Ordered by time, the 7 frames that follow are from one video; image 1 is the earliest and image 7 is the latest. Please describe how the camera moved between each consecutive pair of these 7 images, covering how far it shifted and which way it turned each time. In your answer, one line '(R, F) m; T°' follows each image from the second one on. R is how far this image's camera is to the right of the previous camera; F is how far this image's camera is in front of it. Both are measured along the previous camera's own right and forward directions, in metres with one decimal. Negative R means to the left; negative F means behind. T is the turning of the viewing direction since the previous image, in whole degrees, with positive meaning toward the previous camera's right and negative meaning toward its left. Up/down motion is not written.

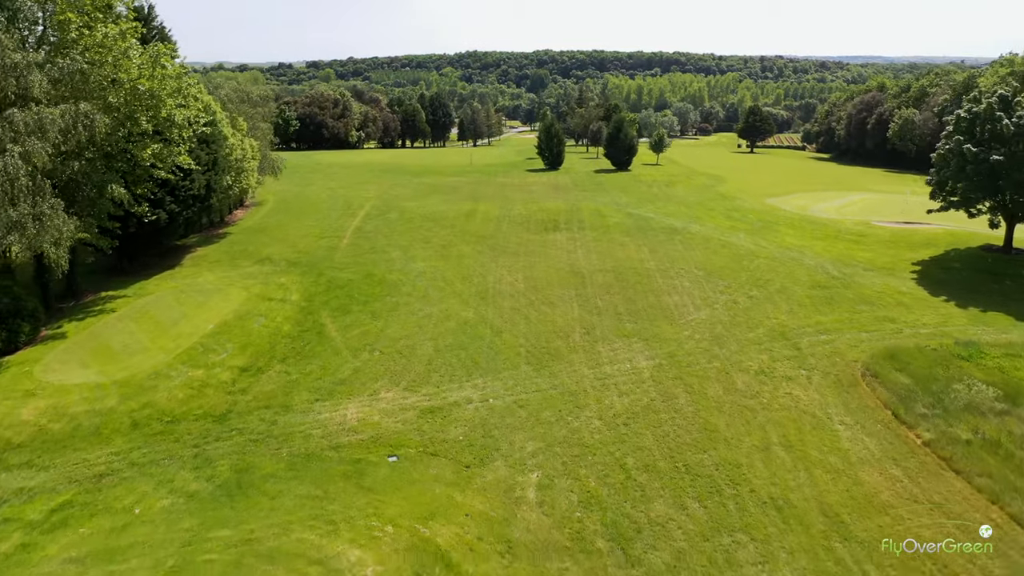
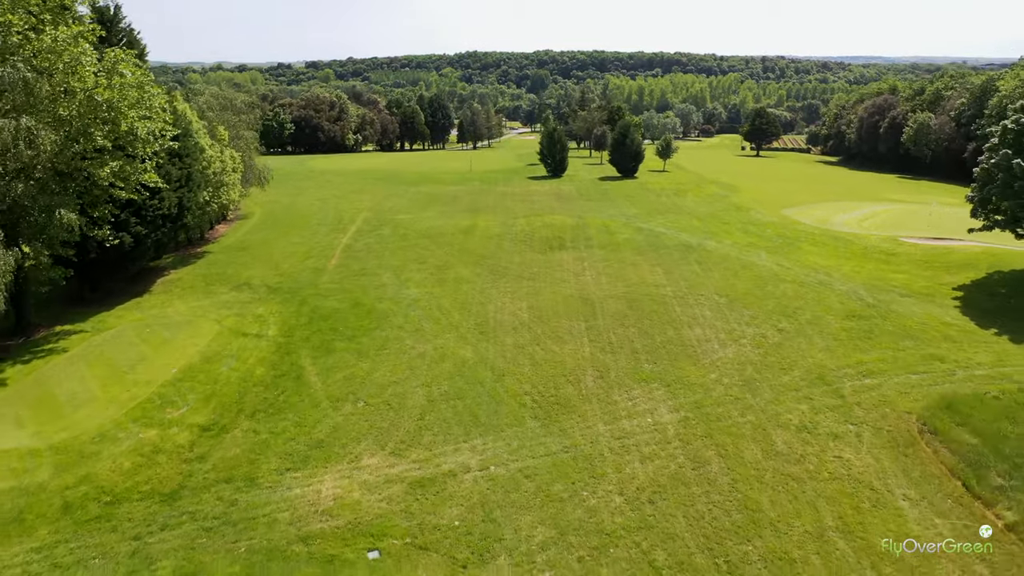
(-0.1, +2.6) m; 0°
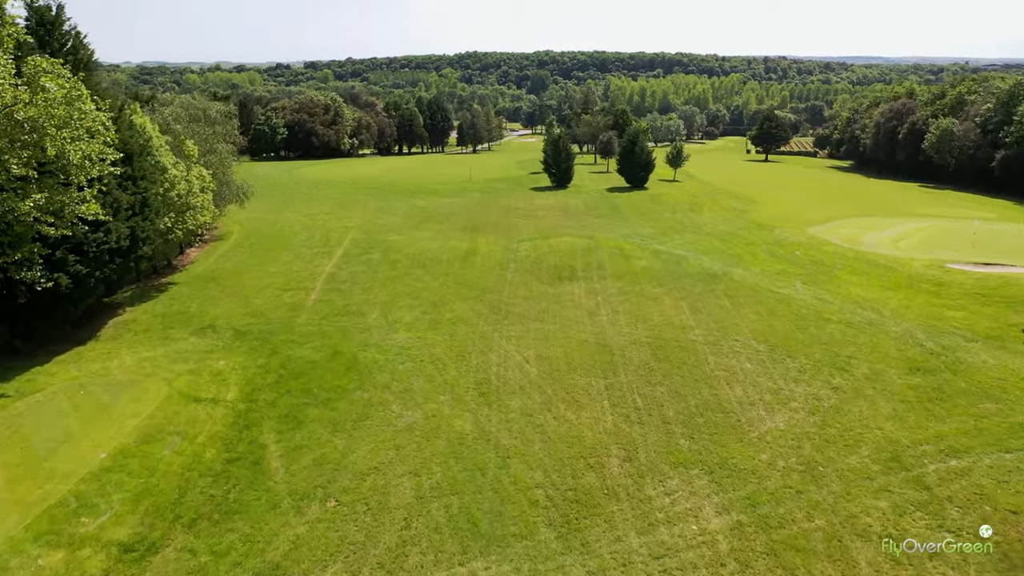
(-0.2, +3.6) m; 0°
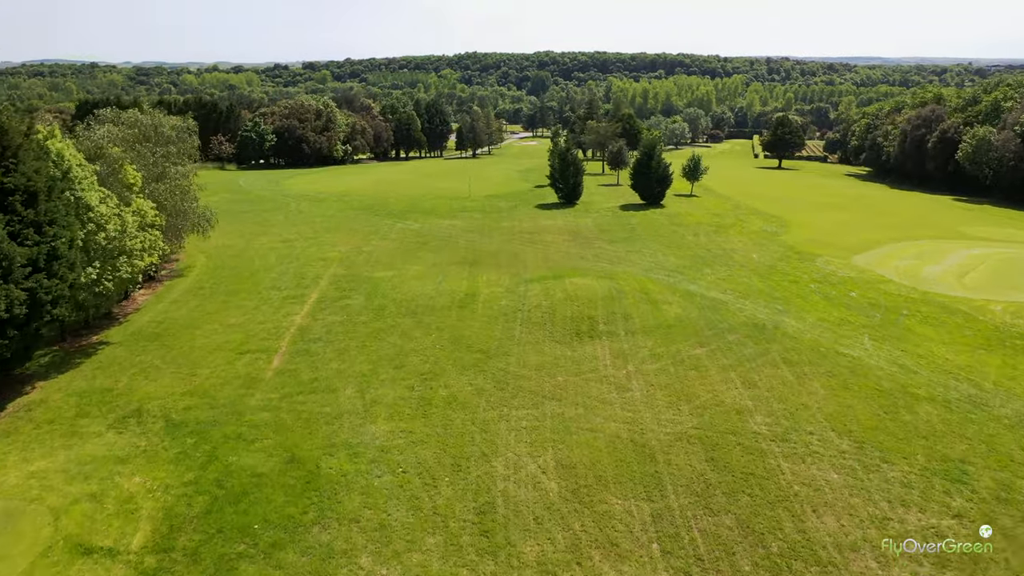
(-0.2, +5.1) m; 0°
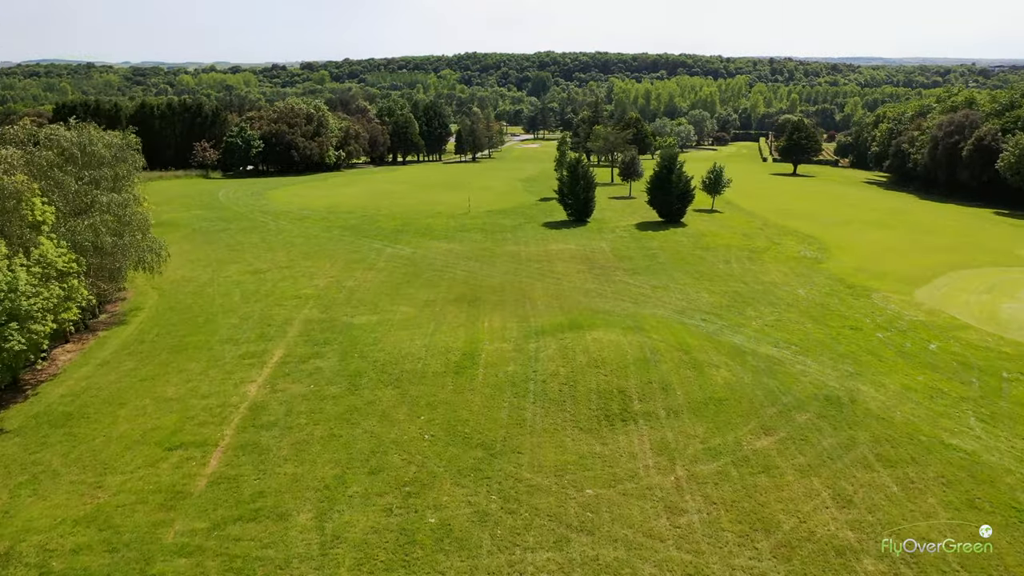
(-0.2, +5.2) m; 0°
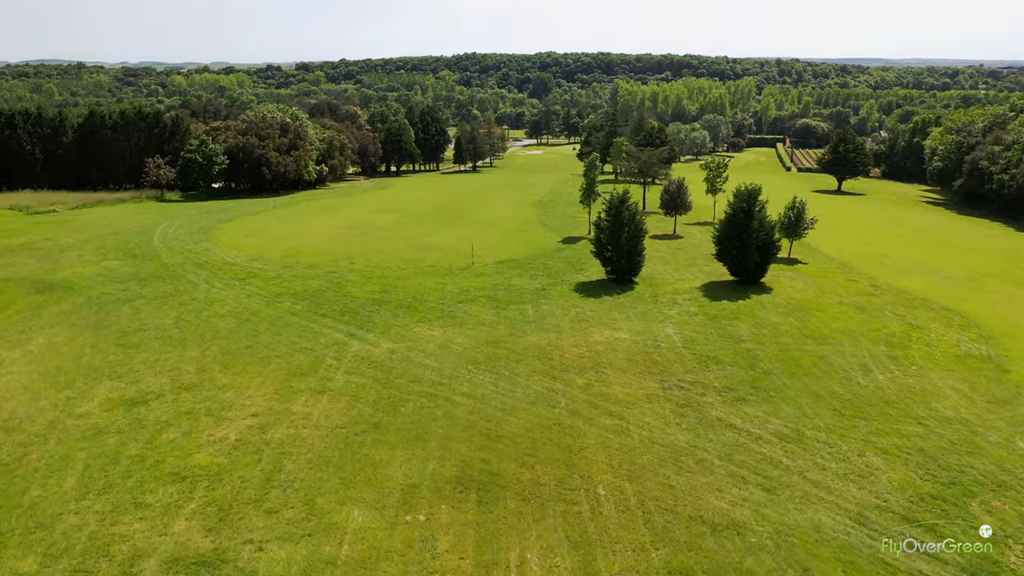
(-0.9, +12.5) m; 0°
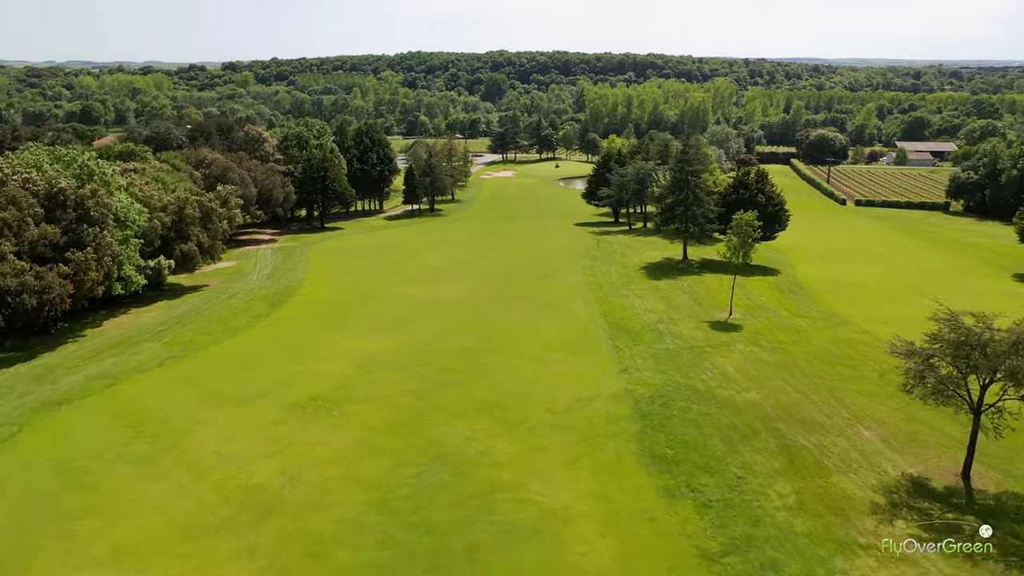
(-3.6, +39.8) m; +4°
